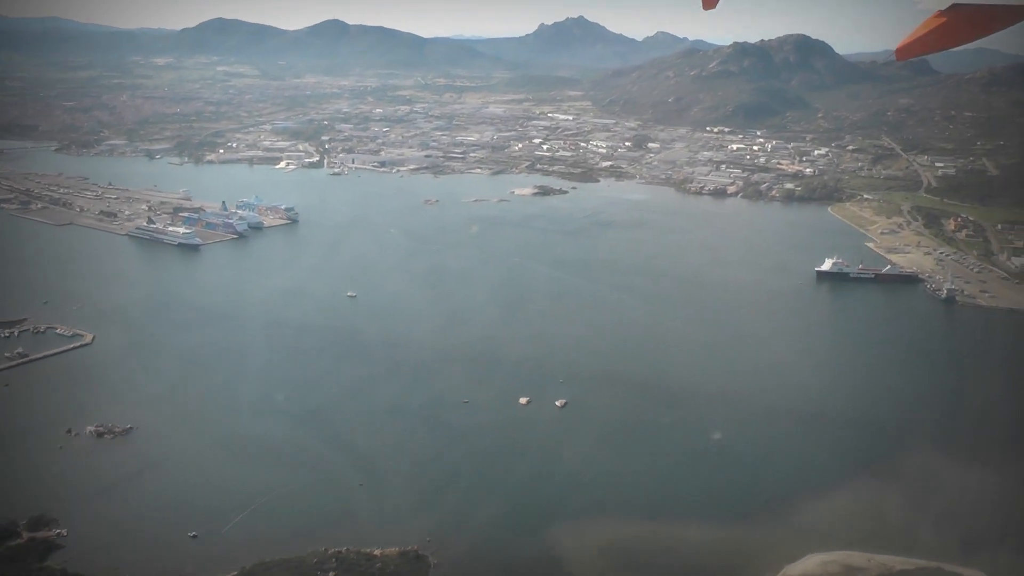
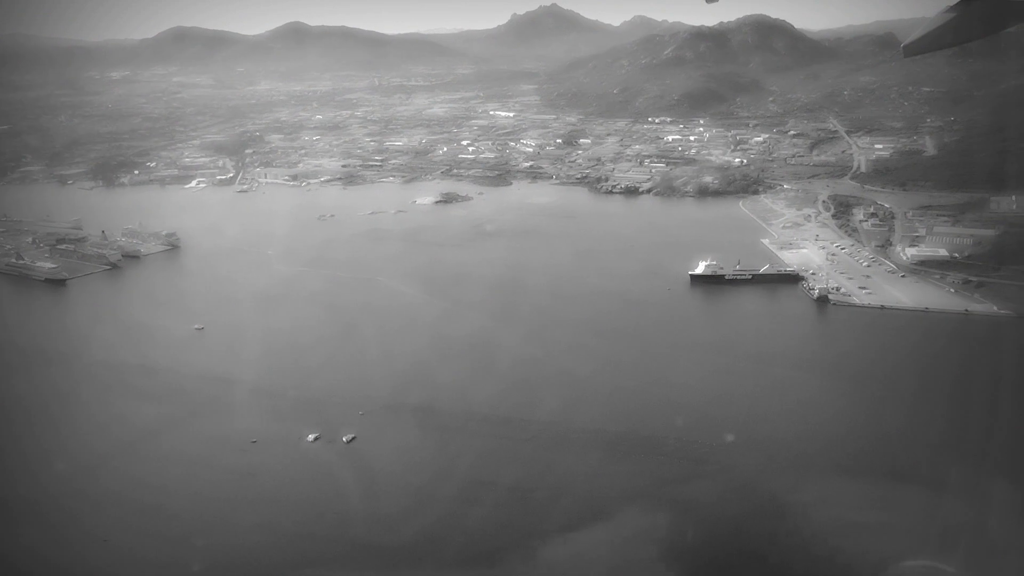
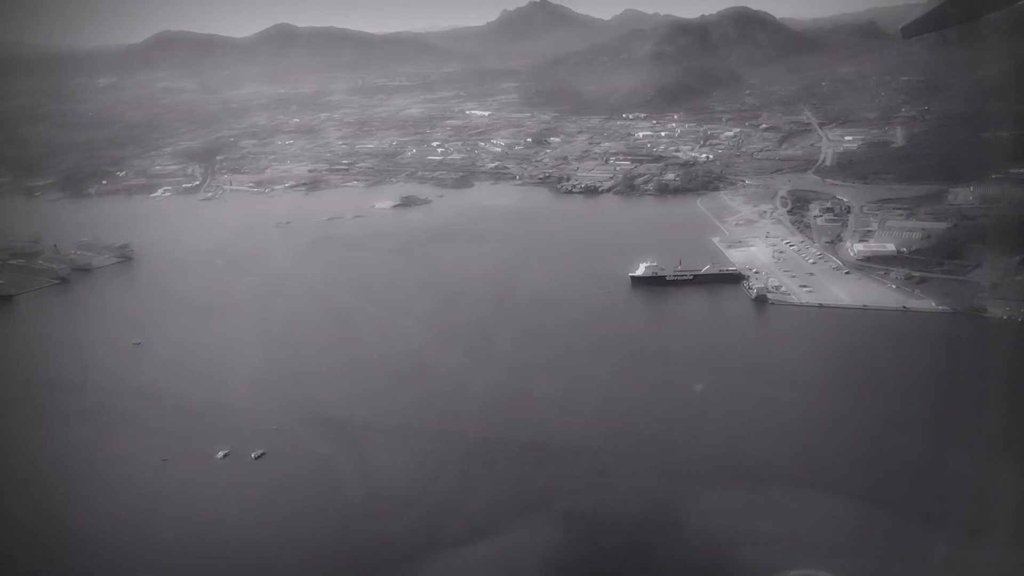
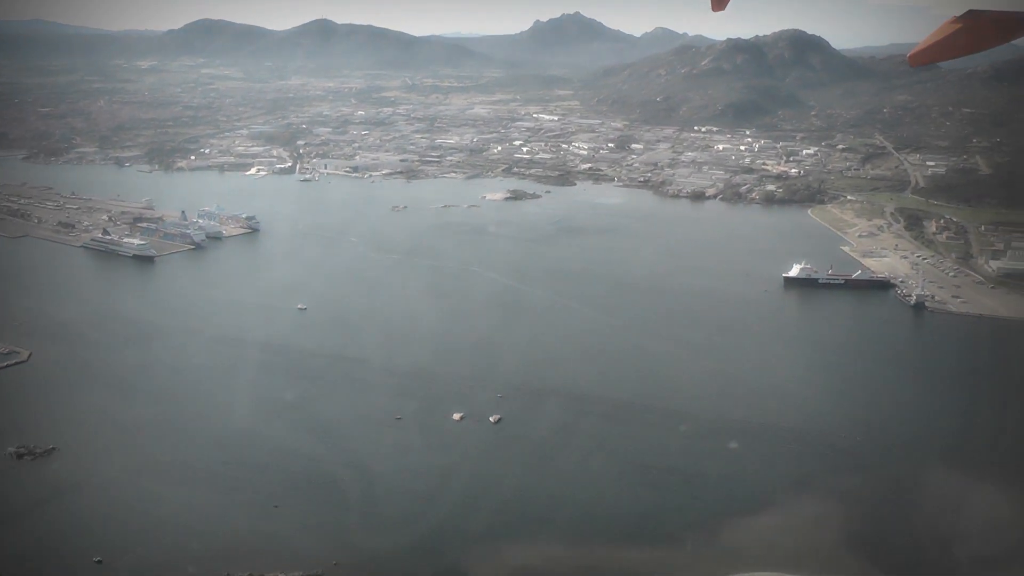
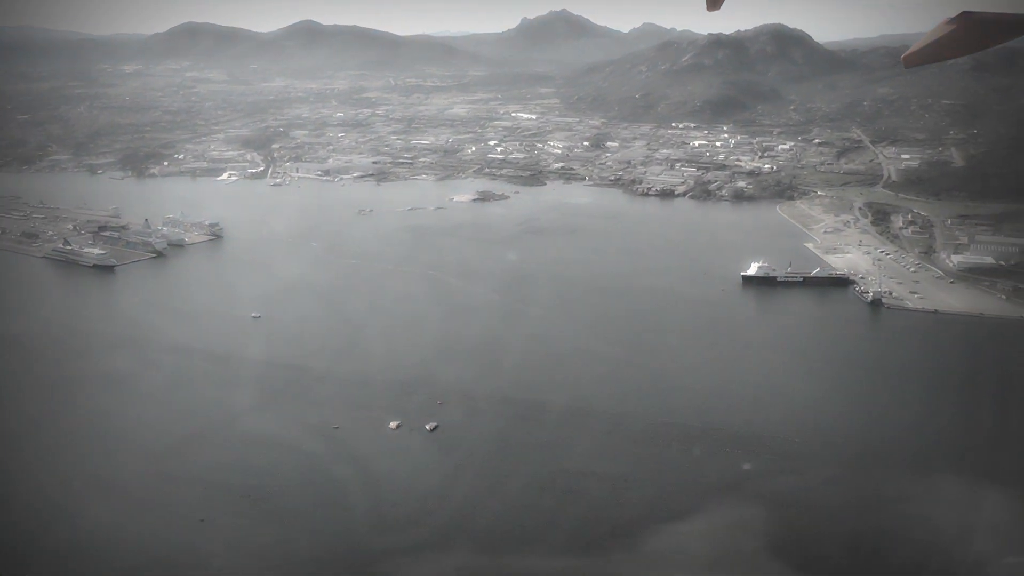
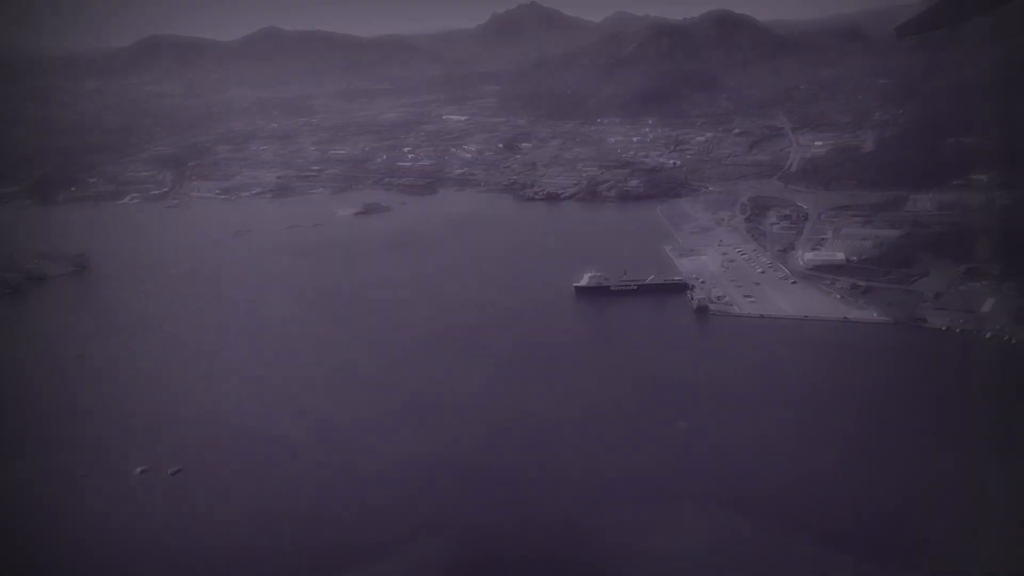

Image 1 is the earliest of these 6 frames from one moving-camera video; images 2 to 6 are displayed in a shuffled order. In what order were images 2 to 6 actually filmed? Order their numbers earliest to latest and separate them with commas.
4, 5, 2, 3, 6
